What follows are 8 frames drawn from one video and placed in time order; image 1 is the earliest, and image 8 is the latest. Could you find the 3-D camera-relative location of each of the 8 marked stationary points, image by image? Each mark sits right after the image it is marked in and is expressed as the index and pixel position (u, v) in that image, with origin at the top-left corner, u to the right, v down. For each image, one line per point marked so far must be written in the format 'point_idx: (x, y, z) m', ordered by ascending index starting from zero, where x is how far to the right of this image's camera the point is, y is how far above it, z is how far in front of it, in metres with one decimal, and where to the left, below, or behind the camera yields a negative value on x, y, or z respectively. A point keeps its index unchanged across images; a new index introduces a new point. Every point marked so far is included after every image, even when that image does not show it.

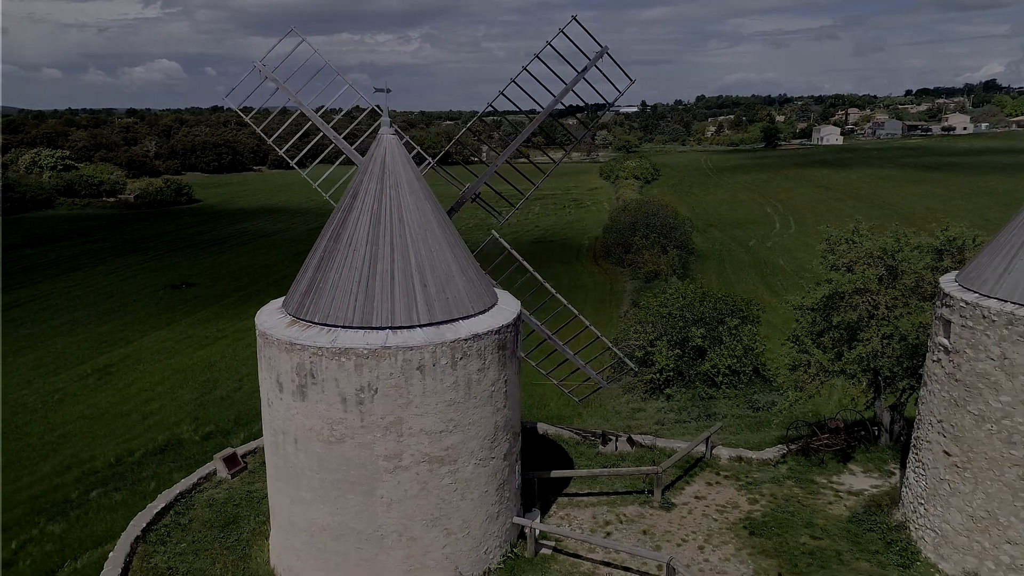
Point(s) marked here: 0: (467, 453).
0: (-0.6, -2.3, +10.2) m
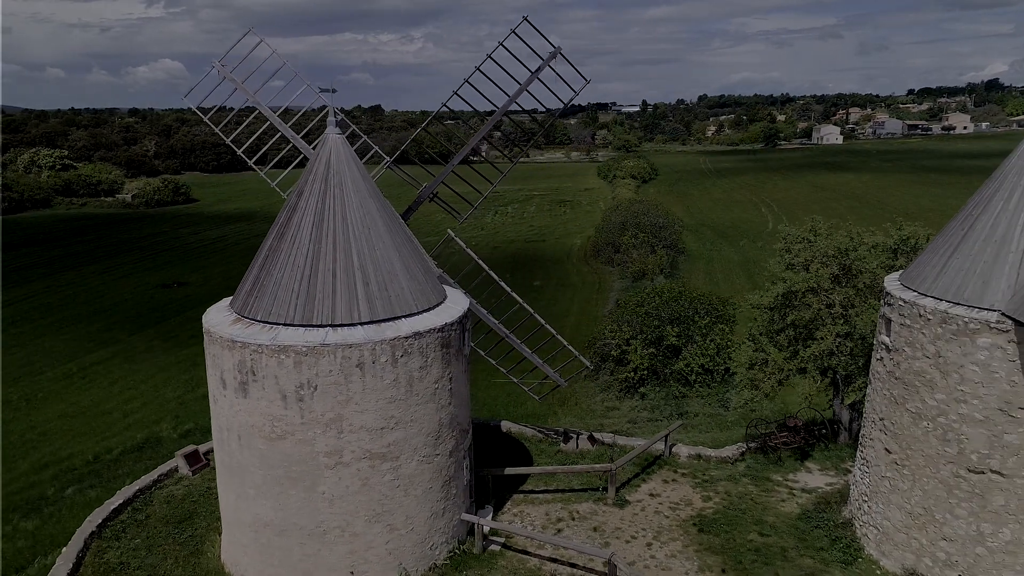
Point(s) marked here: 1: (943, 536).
0: (-1.4, -2.3, +10.3) m
1: (+5.8, -3.4, +9.9) m
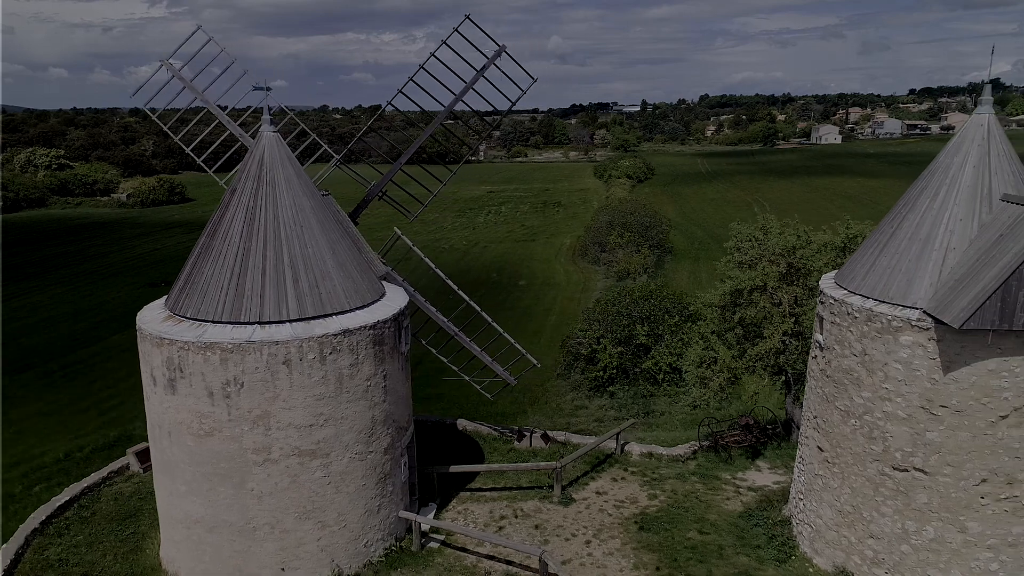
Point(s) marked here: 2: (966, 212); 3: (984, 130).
0: (-2.4, -2.2, +10.3) m
1: (+4.8, -3.3, +9.9) m
2: (+5.8, +1.0, +9.4) m
3: (+6.2, +2.1, +9.6) m
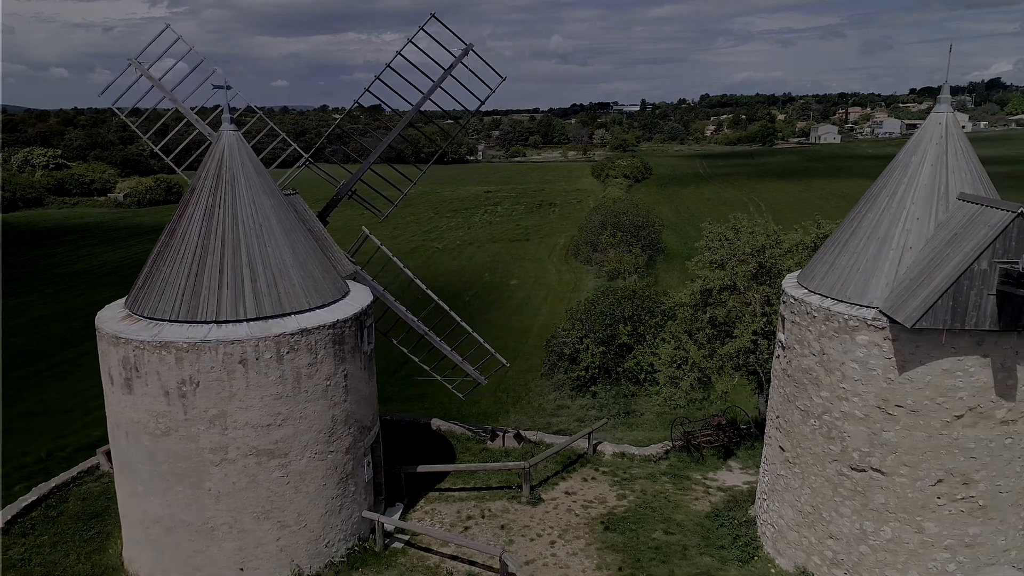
0: (-3.0, -2.2, +10.3) m
1: (+4.3, -3.3, +9.9) m
2: (+5.2, +1.0, +9.3) m
3: (+5.6, +2.1, +9.5) m
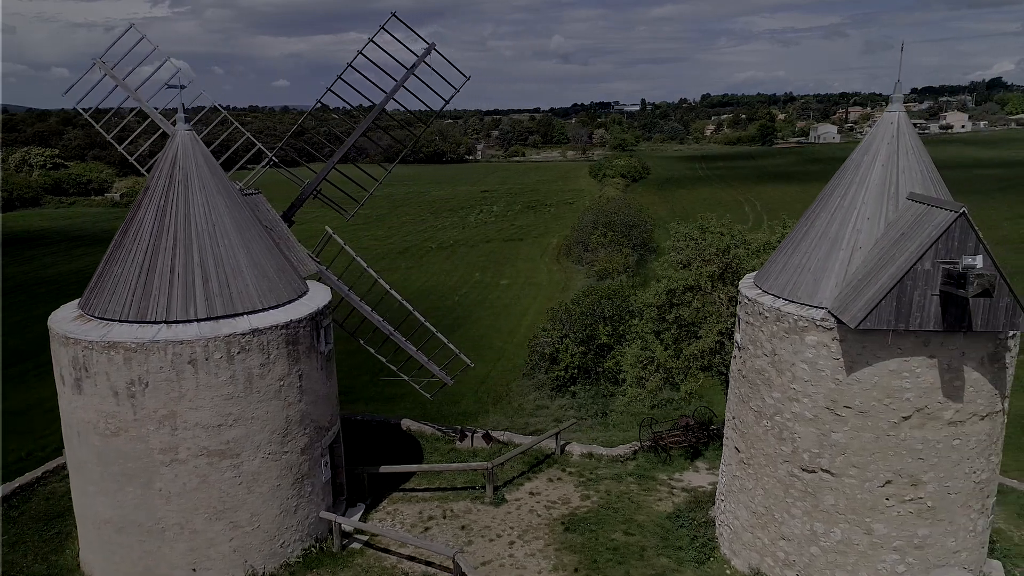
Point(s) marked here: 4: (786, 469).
0: (-3.6, -2.2, +10.3) m
1: (+3.6, -3.3, +9.8) m
2: (+4.6, +1.0, +9.3) m
3: (+4.9, +2.1, +9.5) m
4: (+3.6, -2.4, +9.7) m
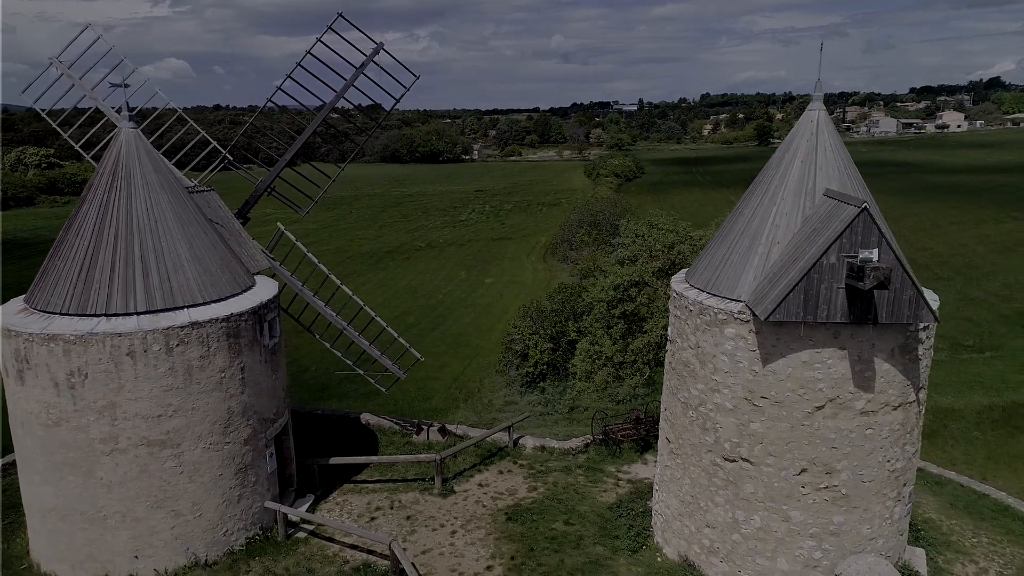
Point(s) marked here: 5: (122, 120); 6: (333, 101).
0: (-4.6, -2.1, +10.5) m
1: (+2.7, -3.2, +10.1) m
2: (+3.6, +1.0, +9.5) m
3: (+4.0, +2.1, +9.7) m
4: (+2.7, -2.3, +9.9) m
5: (-5.9, +2.6, +11.1) m
6: (-4.0, +4.0, +15.8) m
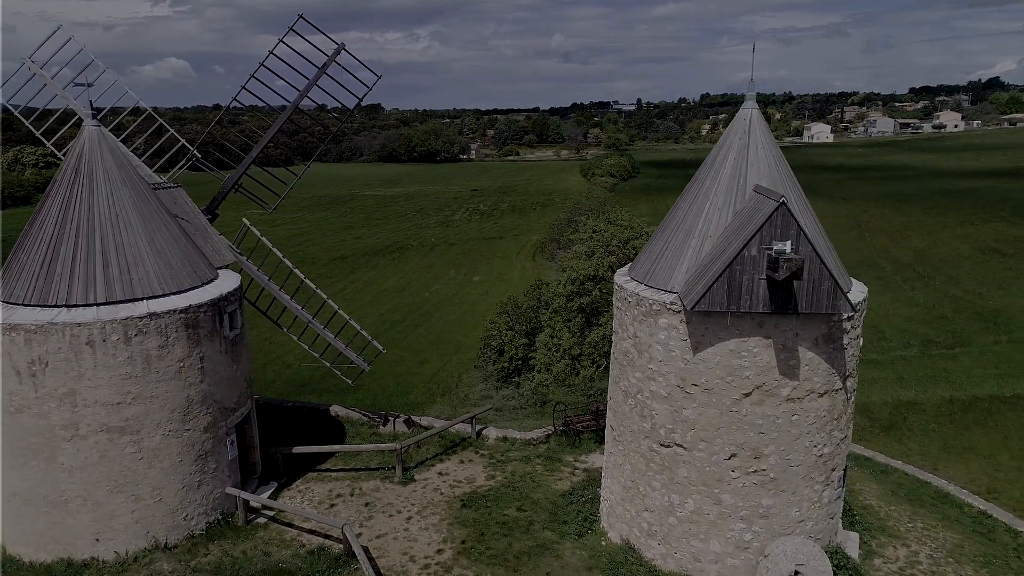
0: (-5.4, -2.0, +10.9) m
1: (+1.9, -3.1, +10.5) m
2: (+2.9, +1.2, +9.9) m
3: (+3.2, +2.2, +10.1) m
4: (+1.9, -2.2, +10.3) m
5: (-6.6, +2.7, +11.5) m
6: (-4.8, +4.1, +16.2) m
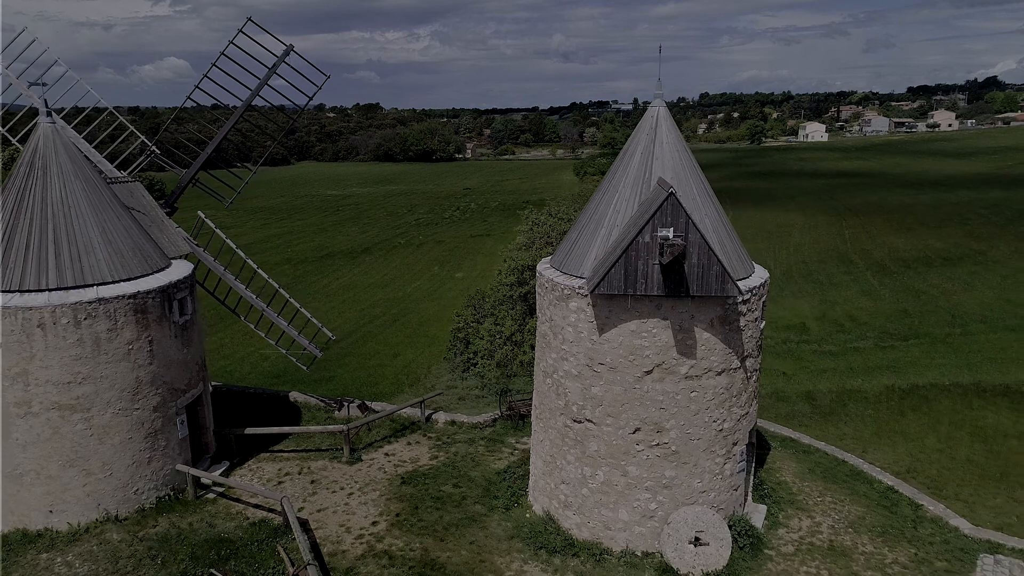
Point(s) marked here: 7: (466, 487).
0: (-6.5, -1.8, +11.6) m
1: (+0.8, -2.9, +11.2) m
2: (+1.7, +1.4, +10.6) m
3: (+2.1, +2.5, +10.8) m
4: (+0.8, -2.0, +11.0) m
5: (-7.8, +2.9, +12.2) m
6: (-5.9, +4.3, +16.9) m
7: (-0.8, -3.5, +13.1) m
